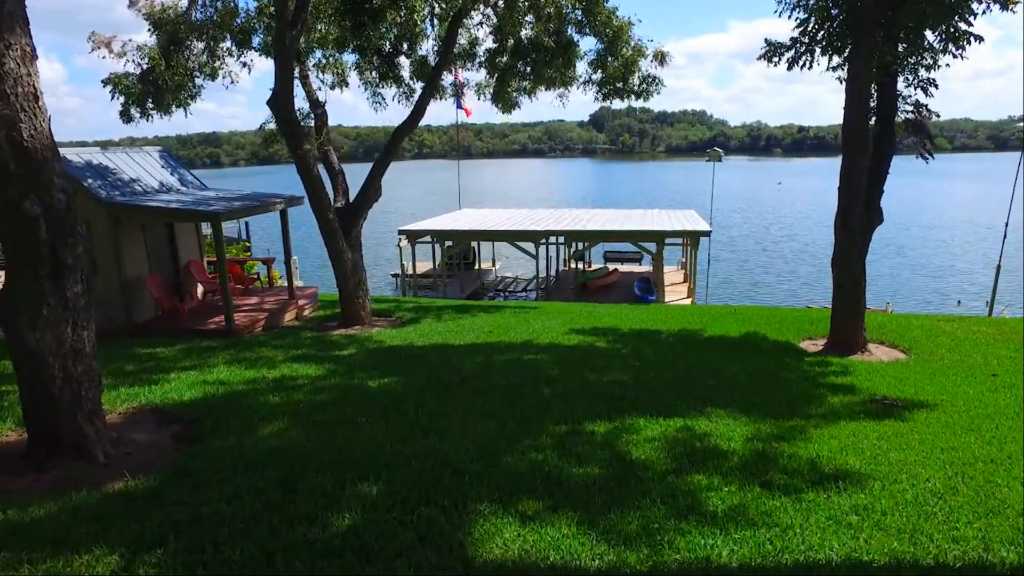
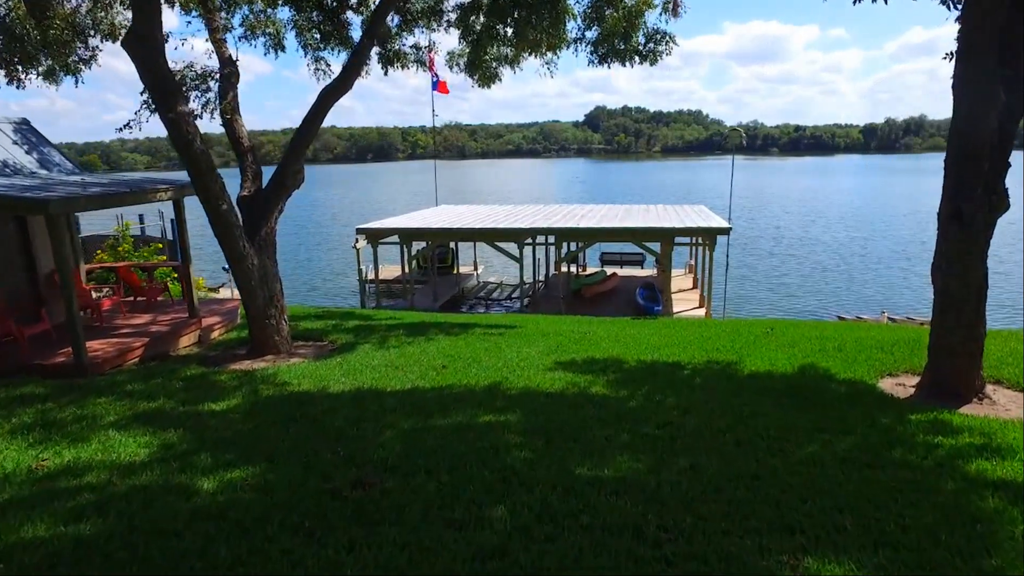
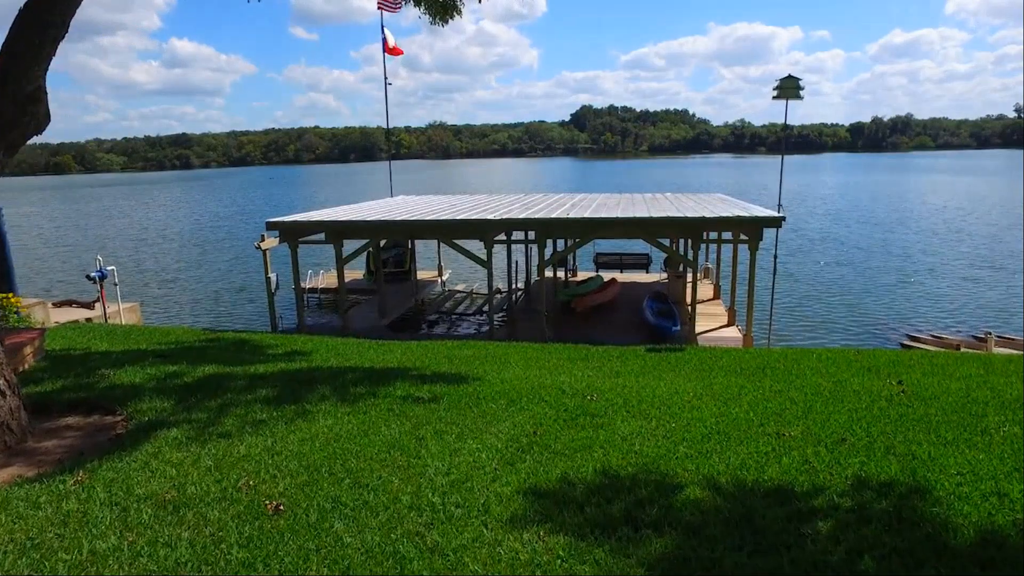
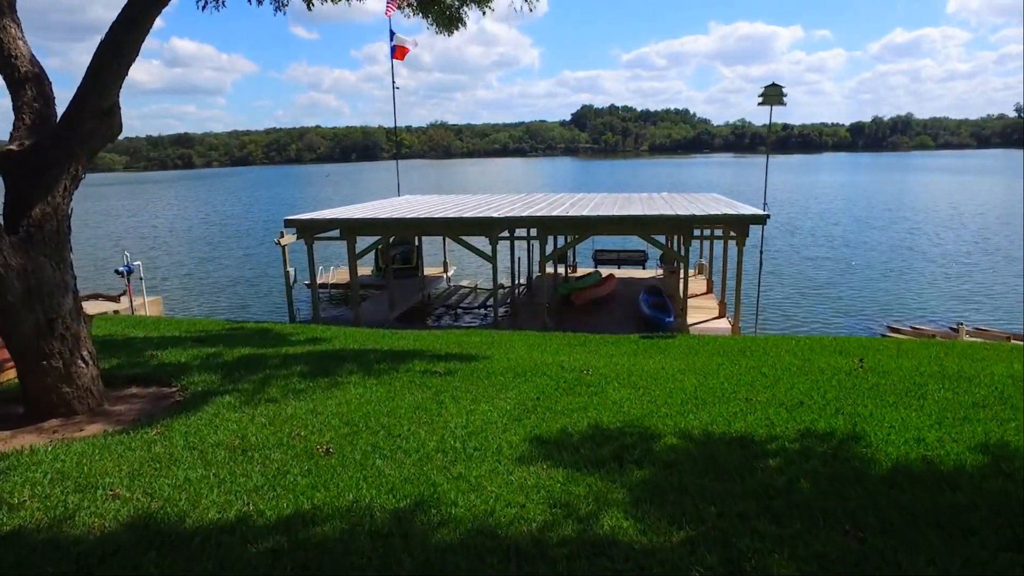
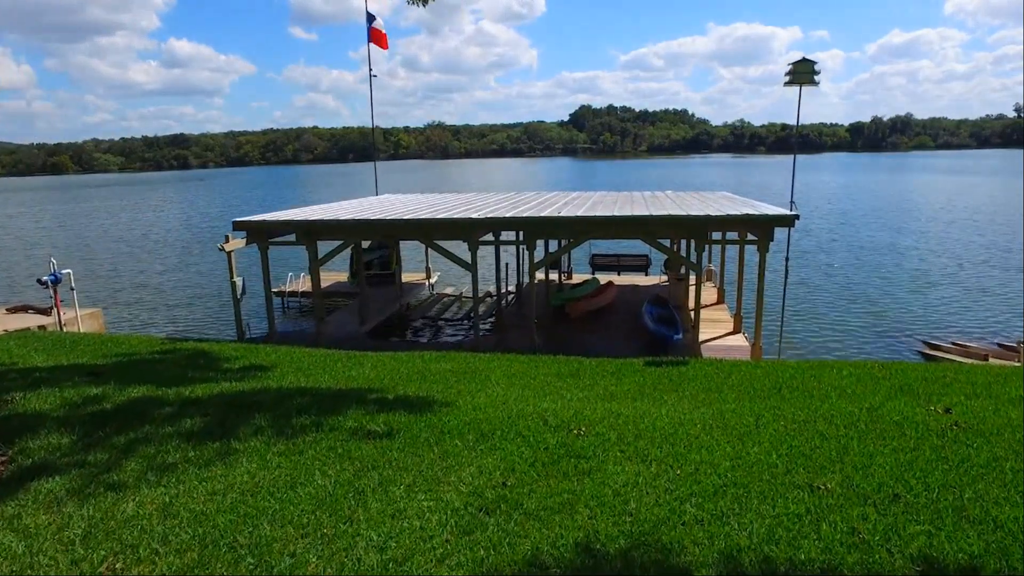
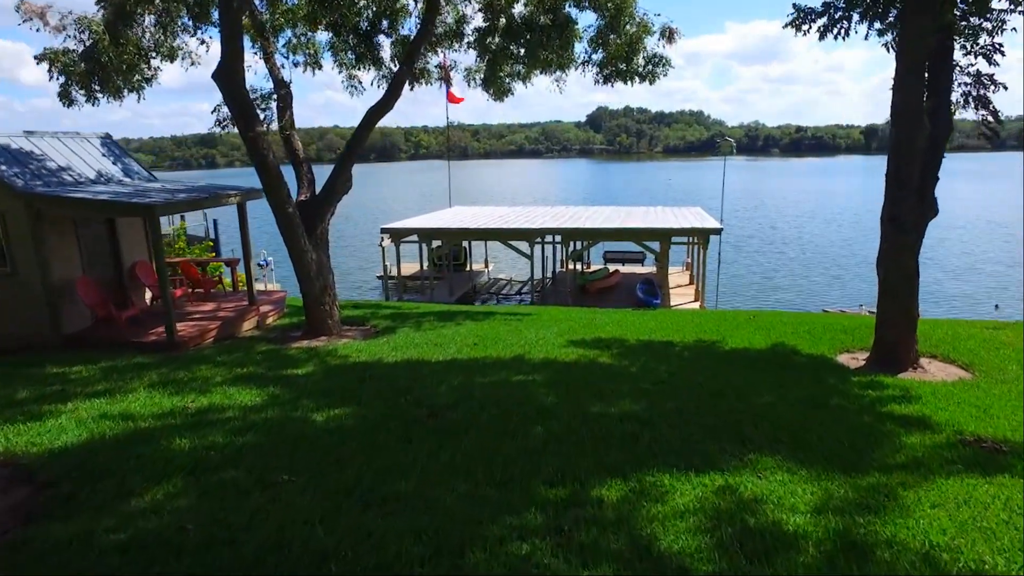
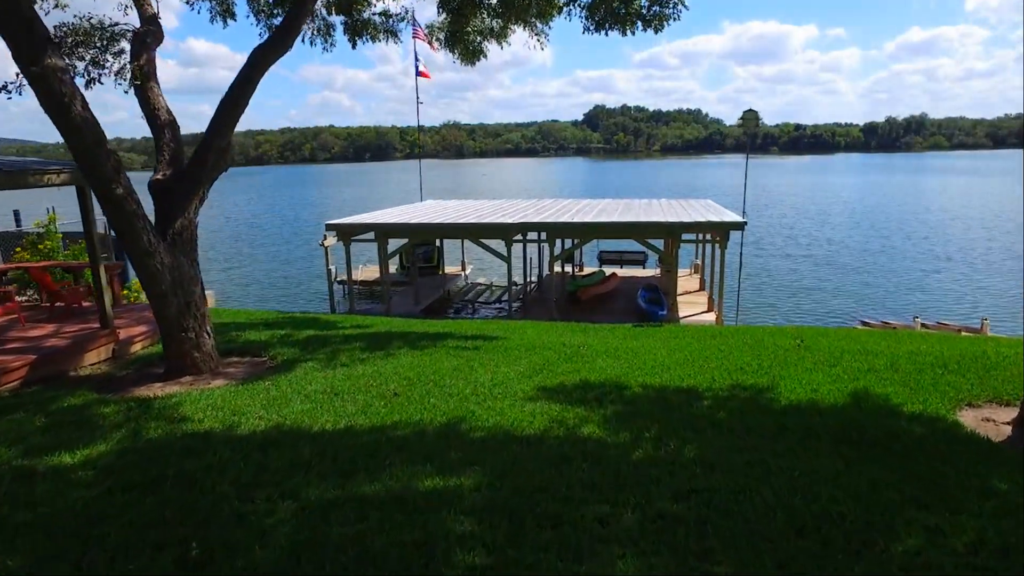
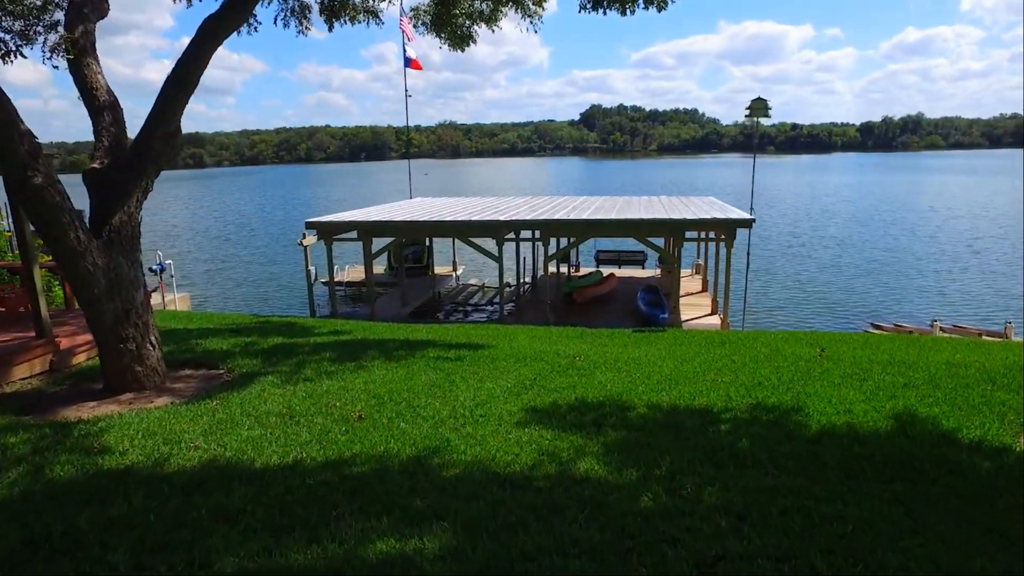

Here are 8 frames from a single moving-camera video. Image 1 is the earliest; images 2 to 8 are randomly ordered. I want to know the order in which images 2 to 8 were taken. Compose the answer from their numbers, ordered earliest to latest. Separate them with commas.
6, 2, 7, 8, 4, 3, 5
